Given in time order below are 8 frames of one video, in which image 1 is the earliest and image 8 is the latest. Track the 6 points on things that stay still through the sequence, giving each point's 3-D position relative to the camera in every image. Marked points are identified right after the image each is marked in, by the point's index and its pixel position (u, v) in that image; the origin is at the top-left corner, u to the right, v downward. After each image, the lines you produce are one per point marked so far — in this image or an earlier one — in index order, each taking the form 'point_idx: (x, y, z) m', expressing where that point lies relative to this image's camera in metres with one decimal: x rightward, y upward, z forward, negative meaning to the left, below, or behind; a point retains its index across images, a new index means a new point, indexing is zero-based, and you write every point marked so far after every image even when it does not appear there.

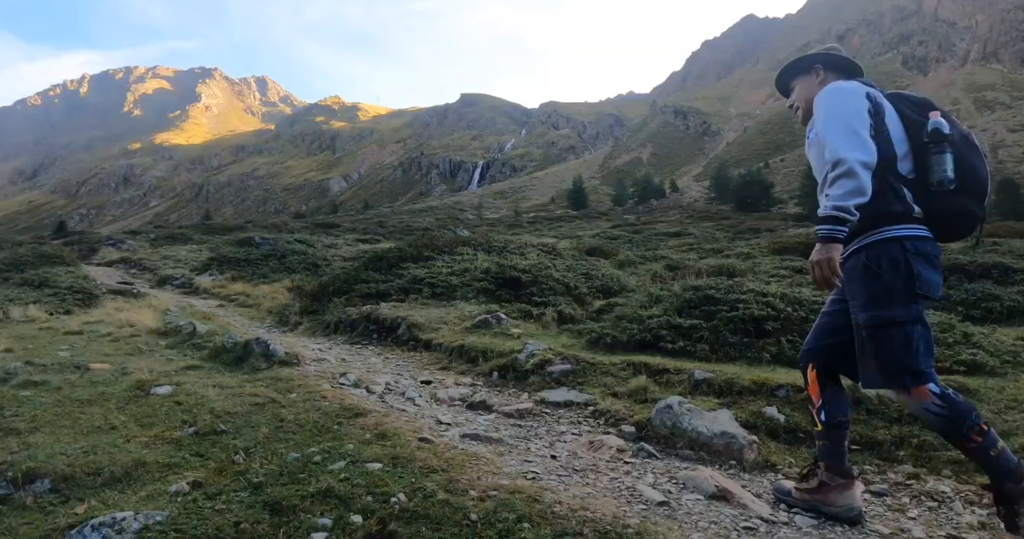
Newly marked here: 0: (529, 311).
0: (+0.3, -0.7, +11.4) m
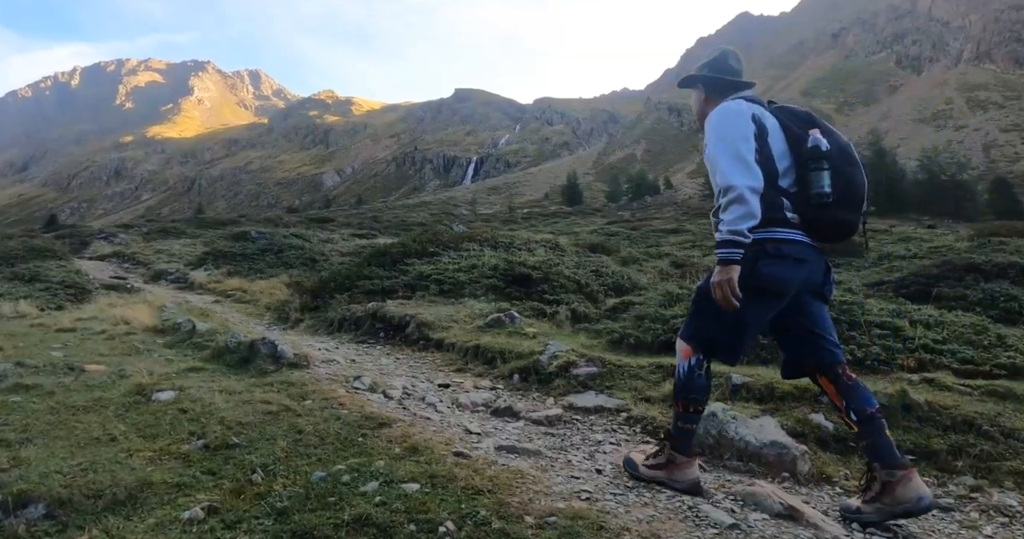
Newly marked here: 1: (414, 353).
0: (+0.5, -0.6, +10.9) m
1: (-1.3, -1.1, +9.0) m
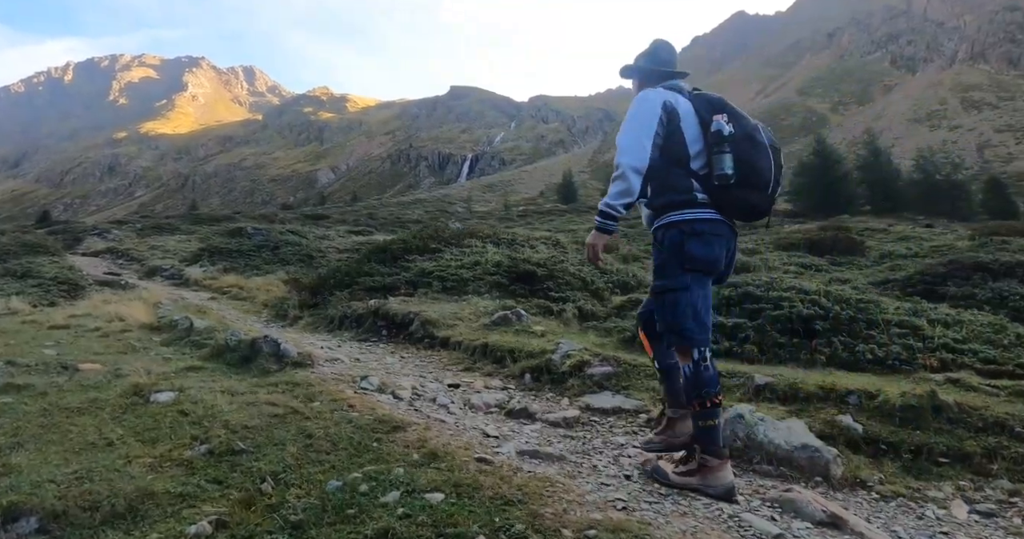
0: (+0.6, -0.6, +10.7) m
1: (-1.2, -1.1, +8.7) m
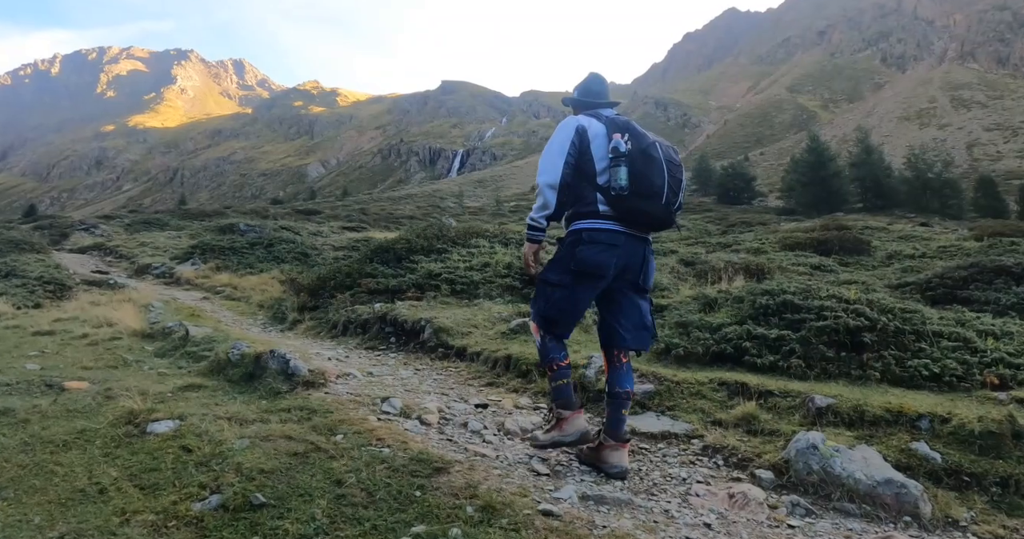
0: (+0.8, -0.6, +10.1) m
1: (-0.9, -1.1, +8.1) m
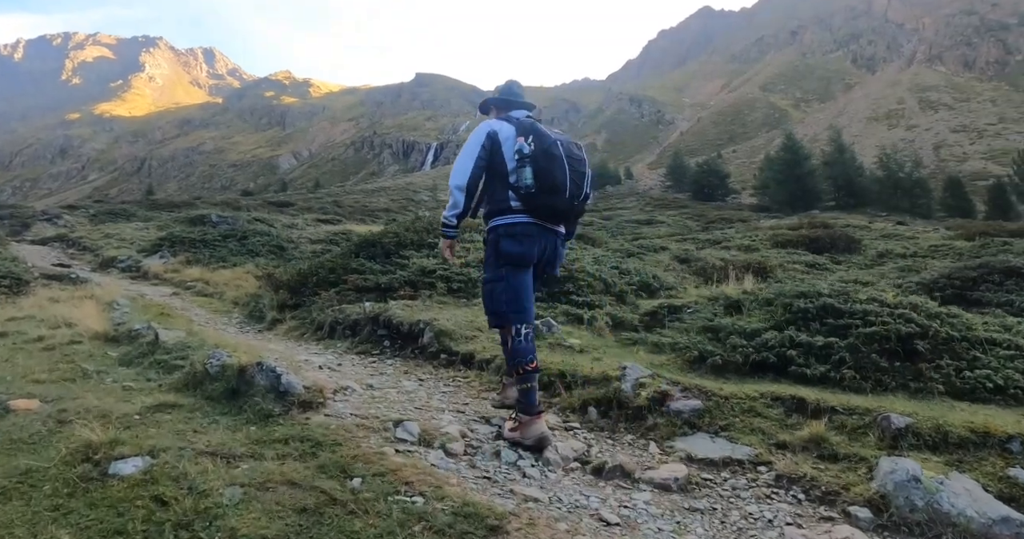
0: (+0.9, -0.6, +9.3) m
1: (-0.8, -1.1, +7.2) m
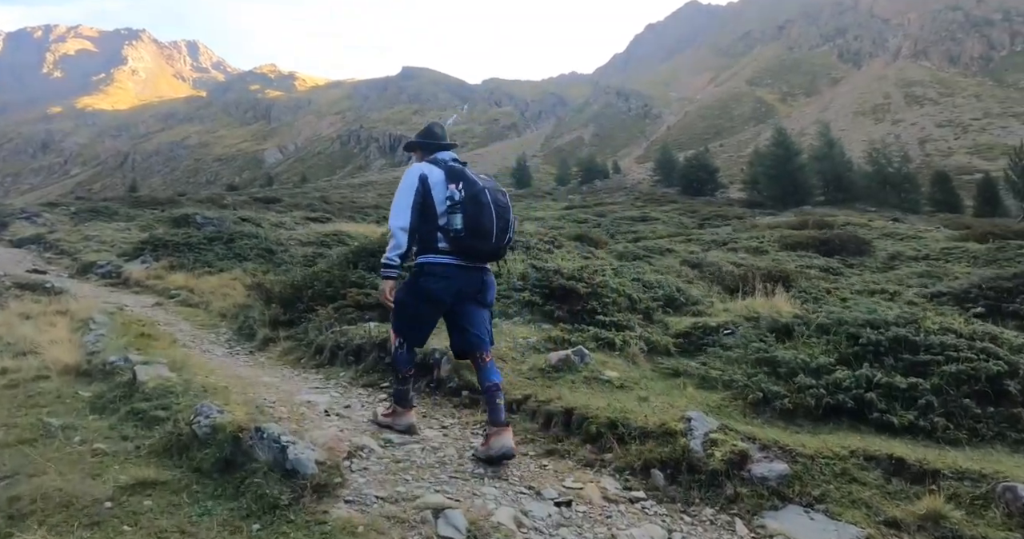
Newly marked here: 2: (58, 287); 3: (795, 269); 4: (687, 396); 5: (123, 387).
0: (+1.2, -0.9, +8.4) m
1: (-0.4, -1.4, +6.3) m
2: (-10.6, -0.4, +15.7) m
3: (+7.5, 0.0, +17.9) m
4: (+1.7, -1.2, +6.7) m
5: (-3.6, -1.1, +6.3) m
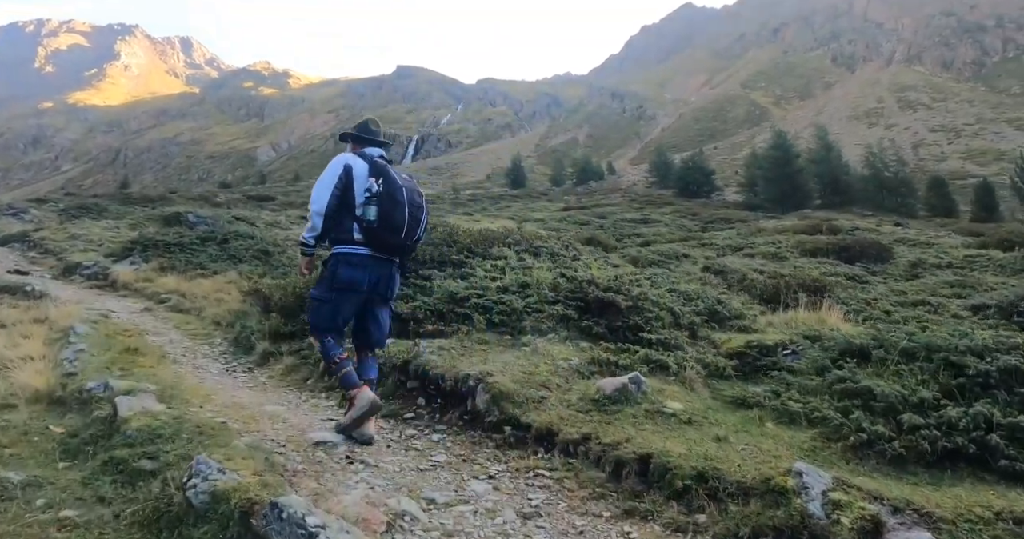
0: (+1.6, -1.0, +7.4) m
1: (0.0, -1.5, +5.3) m
2: (-10.3, -0.4, +14.6) m
3: (+7.8, -0.2, +16.9) m
4: (+2.1, -1.4, +5.7) m
5: (-3.2, -1.2, +5.2) m
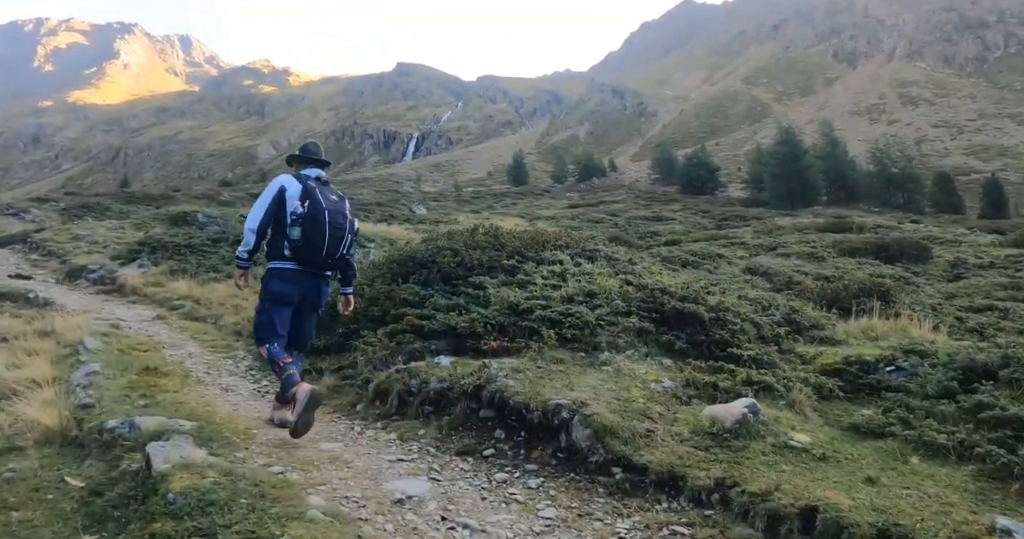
0: (+2.4, -1.1, +6.5) m
1: (+0.8, -1.6, +4.3) m
2: (-9.5, -0.5, +13.6) m
3: (+8.6, -0.2, +16.0) m
4: (+2.9, -1.5, +4.7) m
5: (-2.4, -1.3, +4.3) m
